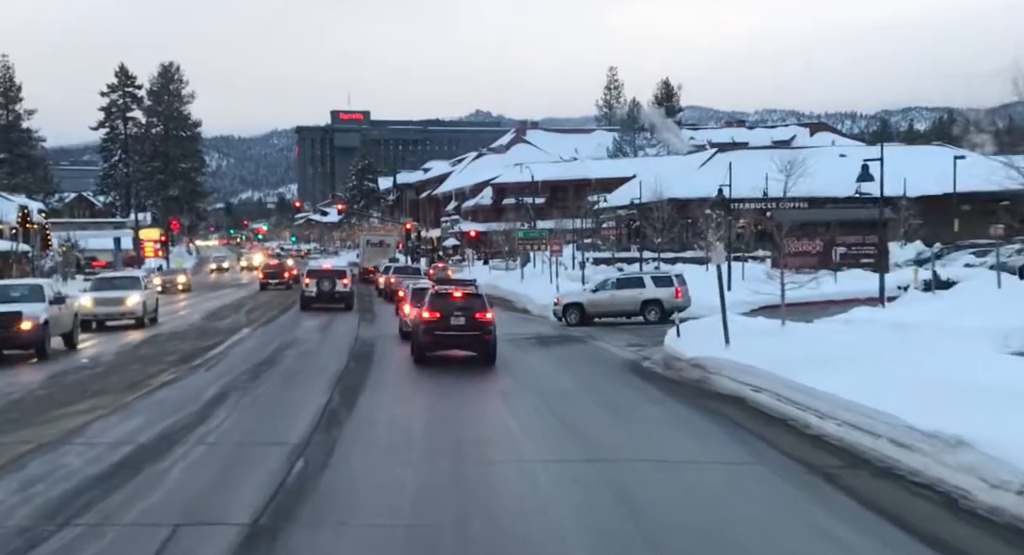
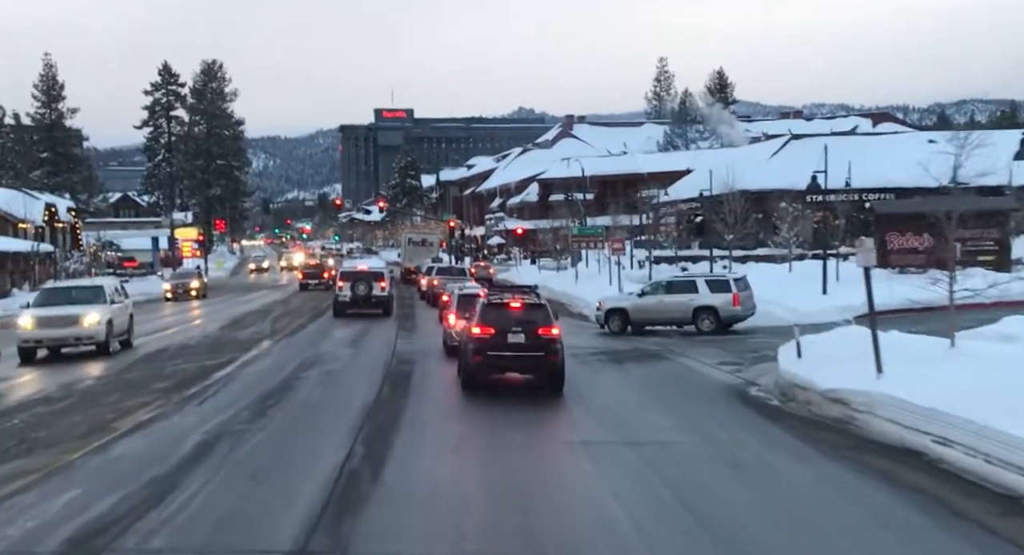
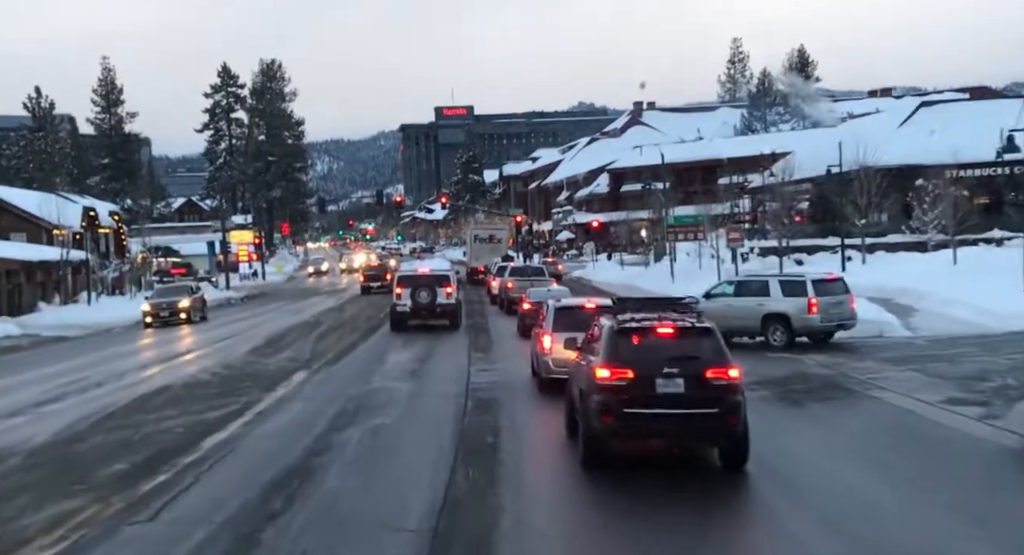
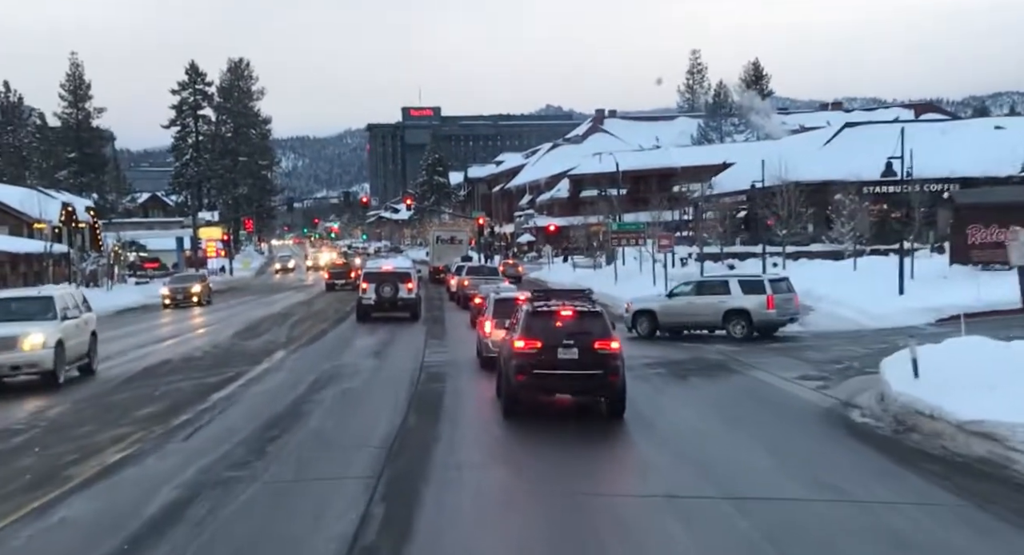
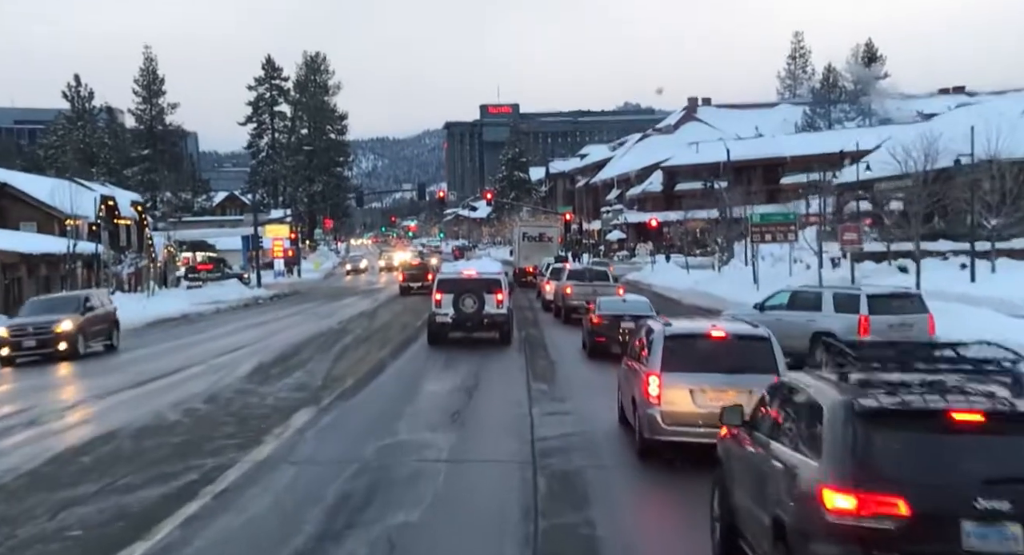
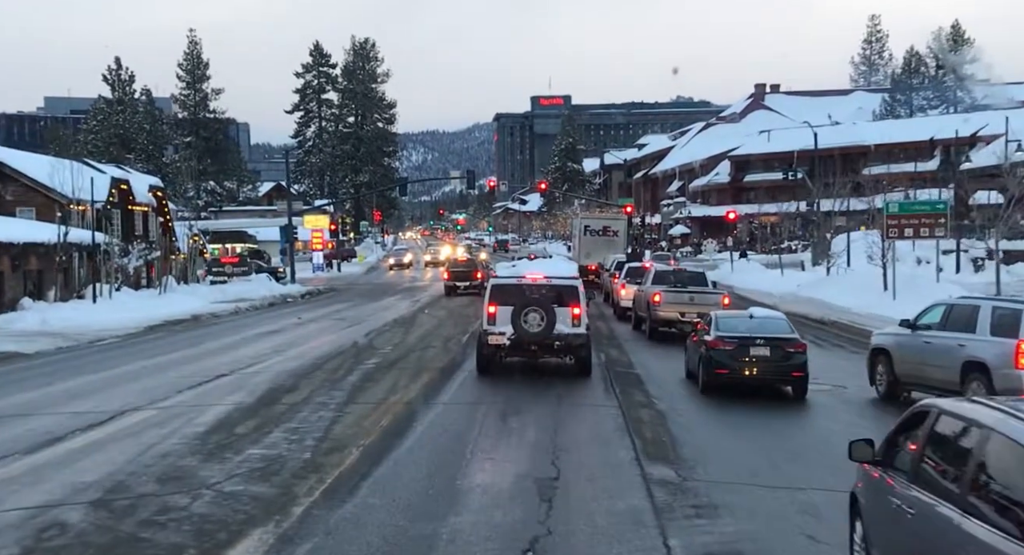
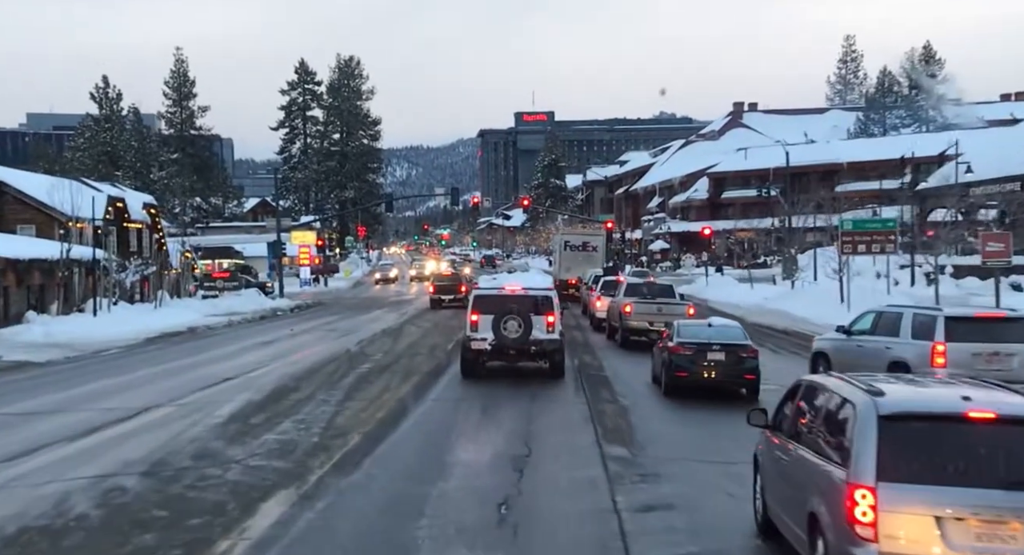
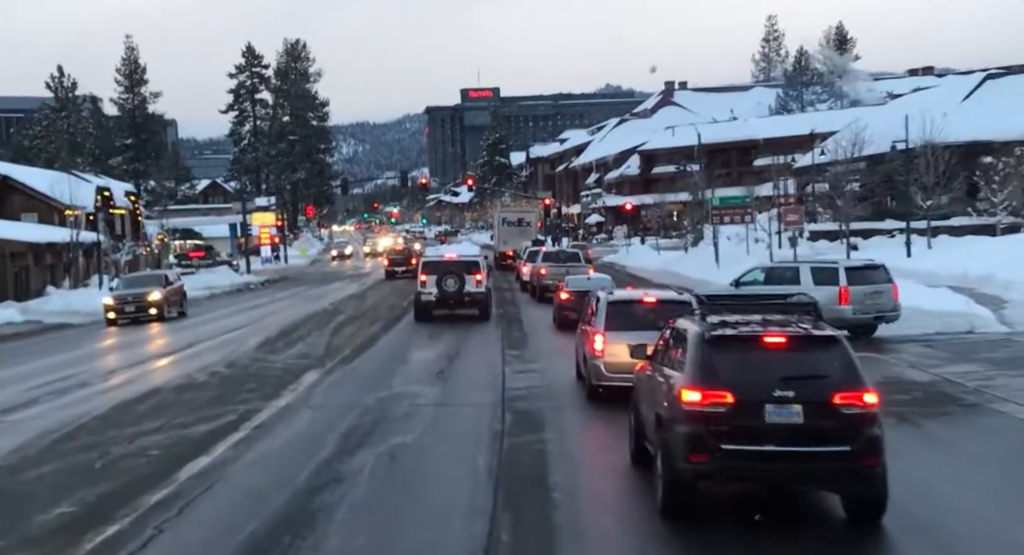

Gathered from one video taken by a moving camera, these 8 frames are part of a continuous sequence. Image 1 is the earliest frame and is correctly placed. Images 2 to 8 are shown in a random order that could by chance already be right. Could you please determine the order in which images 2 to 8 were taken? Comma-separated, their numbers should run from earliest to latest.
2, 4, 3, 8, 5, 7, 6
